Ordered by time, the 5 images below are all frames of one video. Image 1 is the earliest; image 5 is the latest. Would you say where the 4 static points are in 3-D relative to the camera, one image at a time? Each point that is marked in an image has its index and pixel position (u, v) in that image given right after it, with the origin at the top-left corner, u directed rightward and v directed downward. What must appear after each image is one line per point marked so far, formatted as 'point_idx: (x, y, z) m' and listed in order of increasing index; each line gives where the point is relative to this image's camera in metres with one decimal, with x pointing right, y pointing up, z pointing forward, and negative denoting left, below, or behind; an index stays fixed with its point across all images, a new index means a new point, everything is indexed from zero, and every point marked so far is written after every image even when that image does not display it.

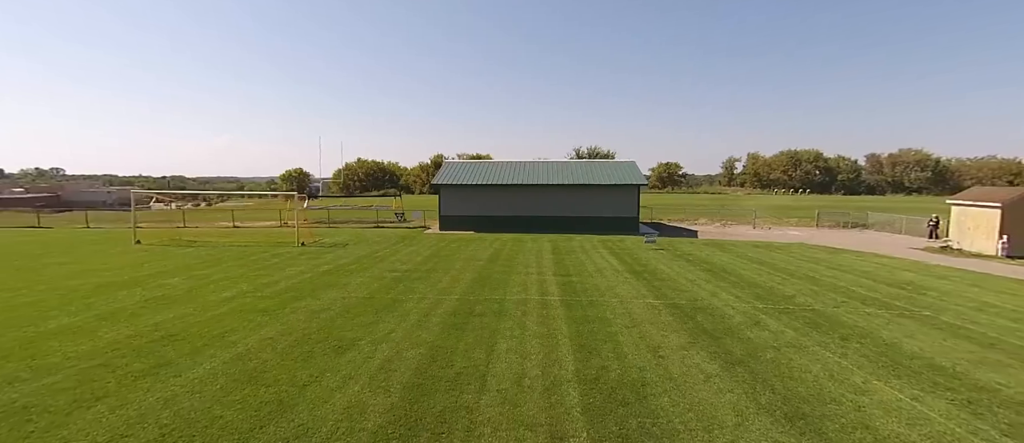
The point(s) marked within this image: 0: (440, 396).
0: (-0.8, -1.8, +4.6) m
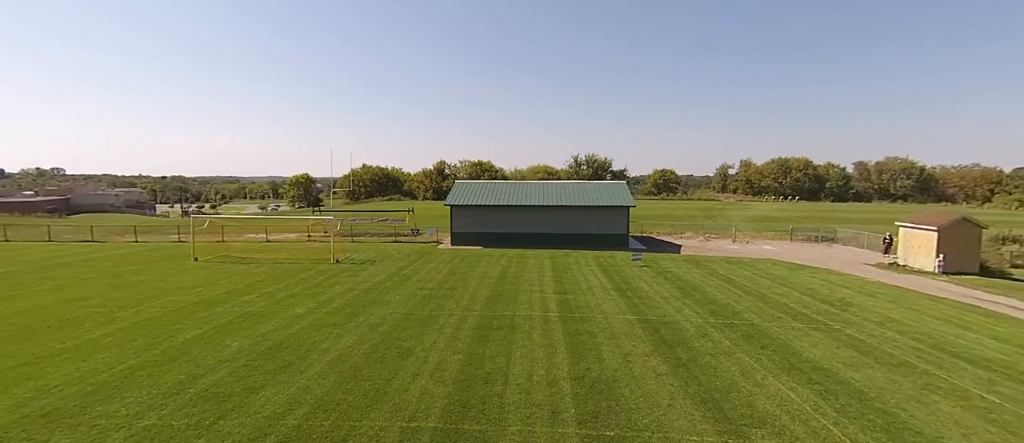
0: (-0.5, -2.7, +7.0) m
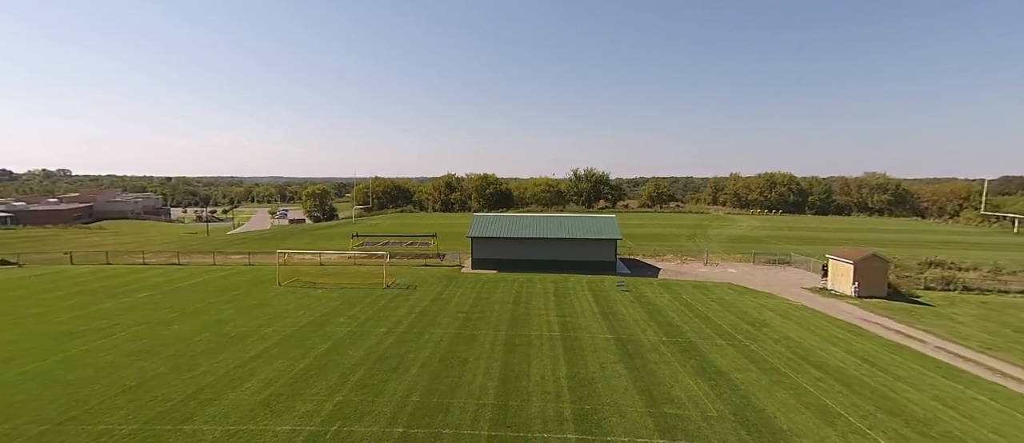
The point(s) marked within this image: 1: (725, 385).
0: (0.0, -4.4, +11.9) m
1: (+5.9, -4.5, +11.8) m
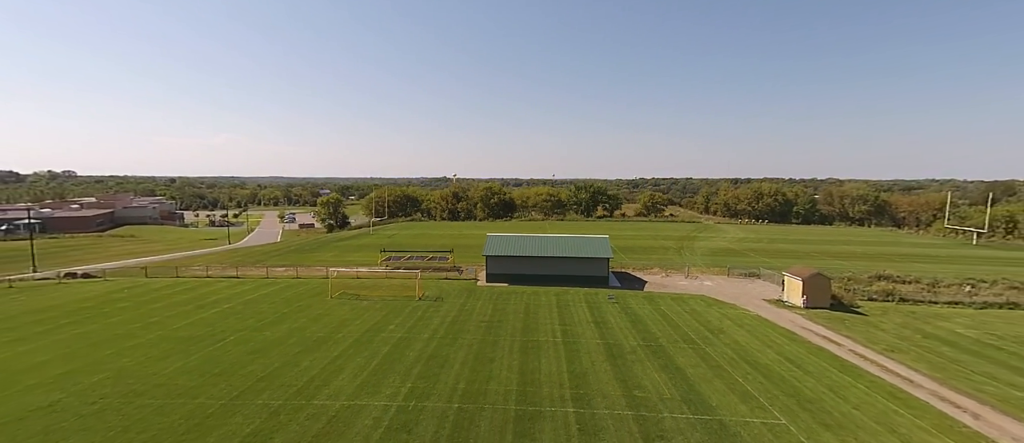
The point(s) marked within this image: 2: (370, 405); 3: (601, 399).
0: (+0.7, -5.9, +16.7) m
1: (+6.5, -6.0, +16.5) m
2: (-4.7, -6.1, +14.1) m
3: (+3.1, -6.2, +14.8) m
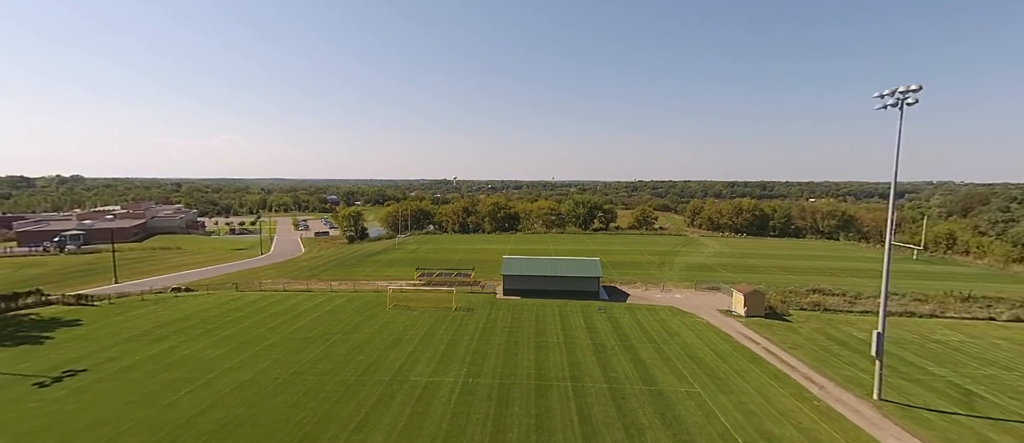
0: (+1.8, -8.4, +25.3) m
1: (+7.6, -8.5, +25.2) m
2: (-3.6, -8.5, +22.8) m
3: (+4.2, -8.6, +23.5) m
